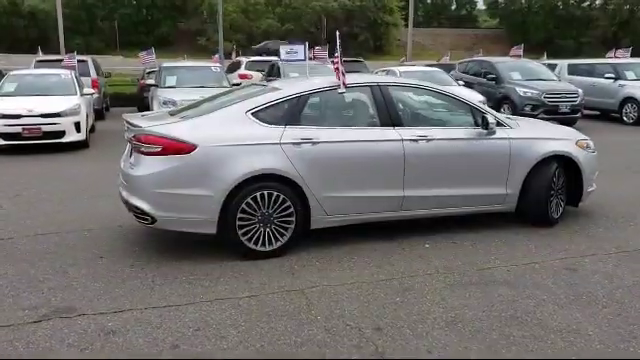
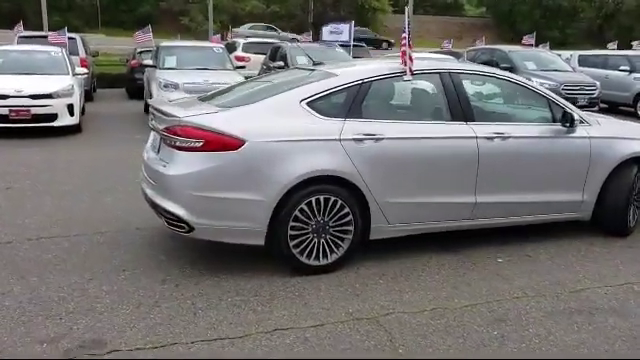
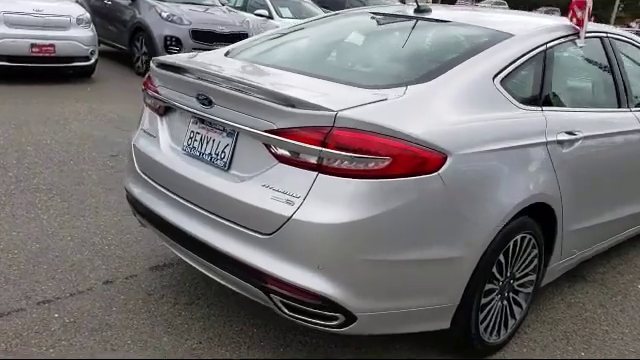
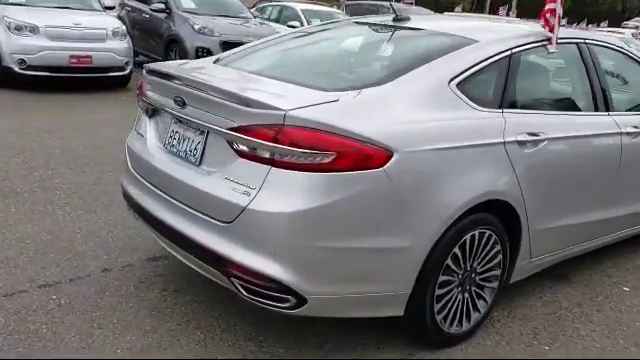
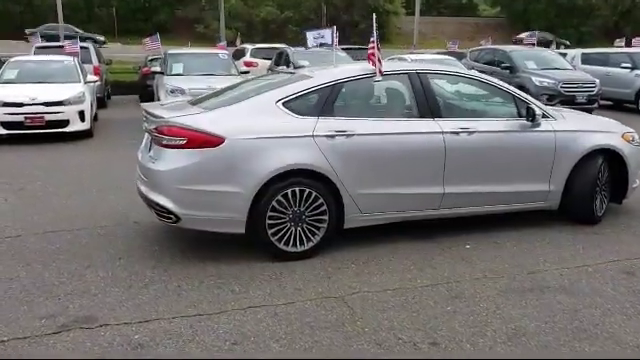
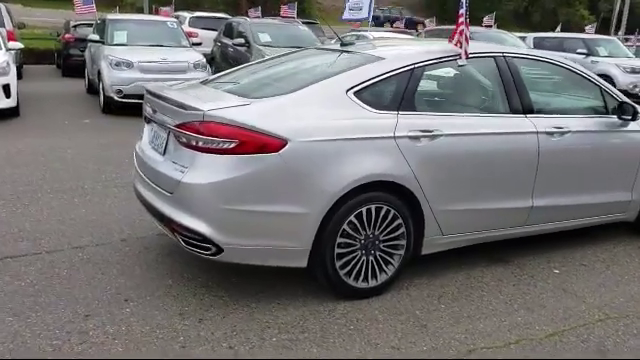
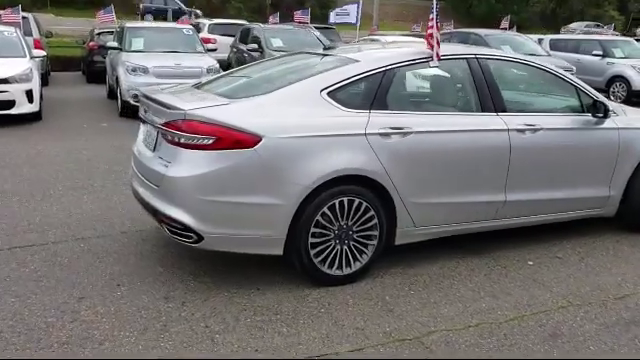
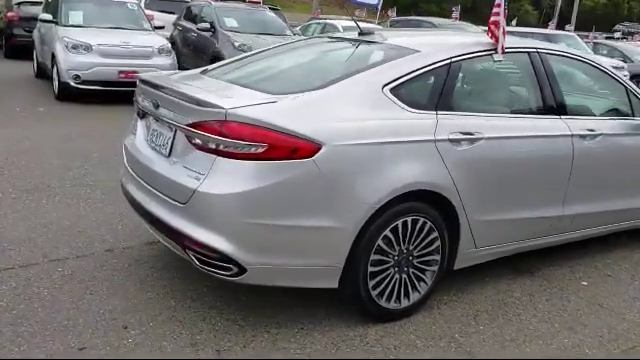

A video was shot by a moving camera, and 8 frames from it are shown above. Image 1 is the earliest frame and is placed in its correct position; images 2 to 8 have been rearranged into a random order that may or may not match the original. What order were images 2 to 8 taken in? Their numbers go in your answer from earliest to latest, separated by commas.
5, 2, 7, 6, 8, 4, 3
